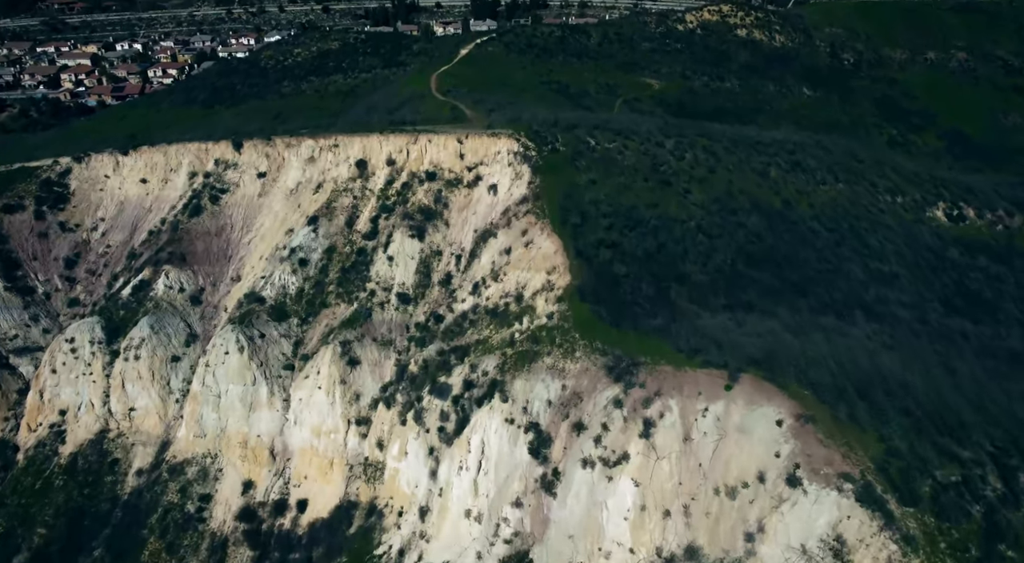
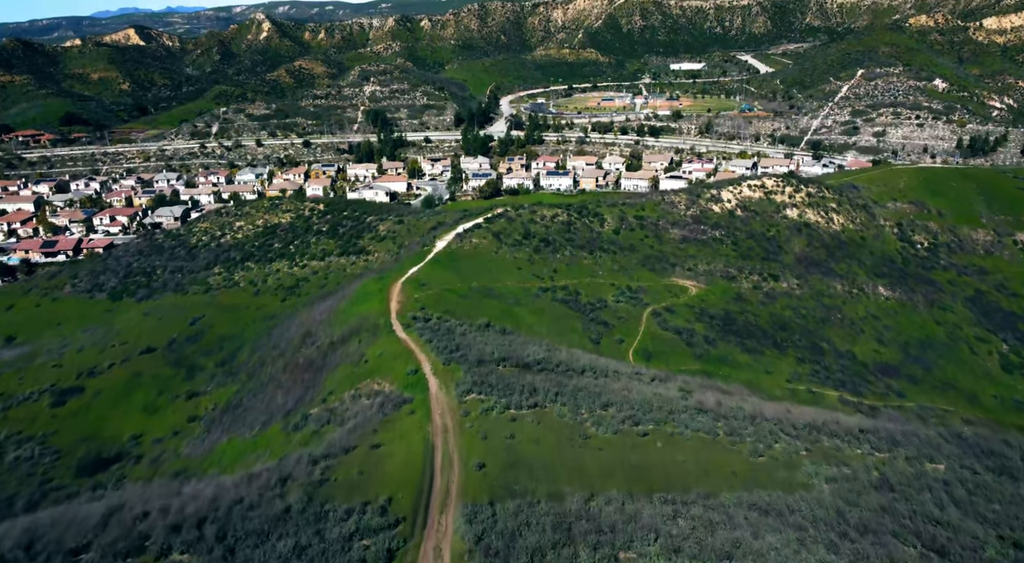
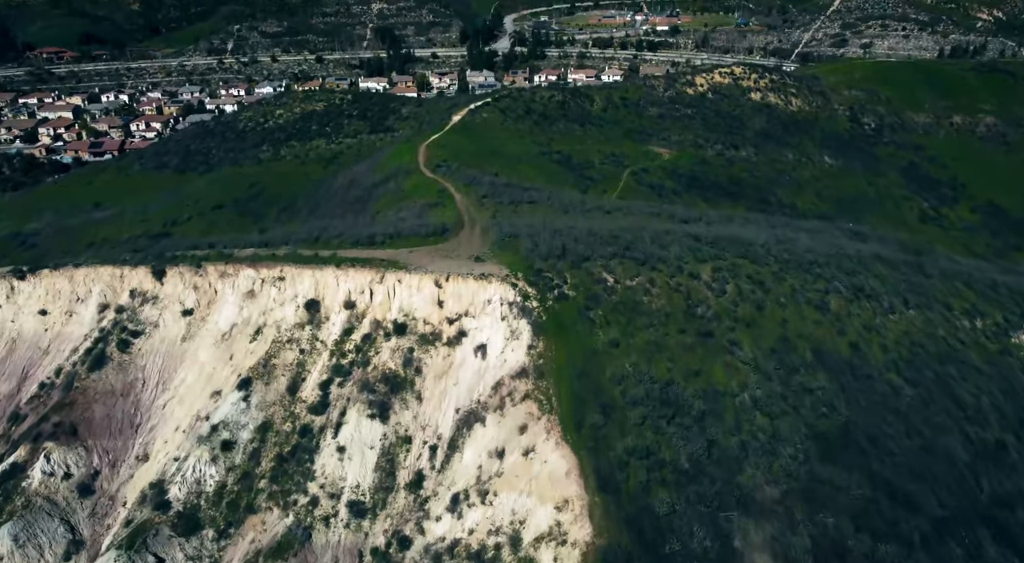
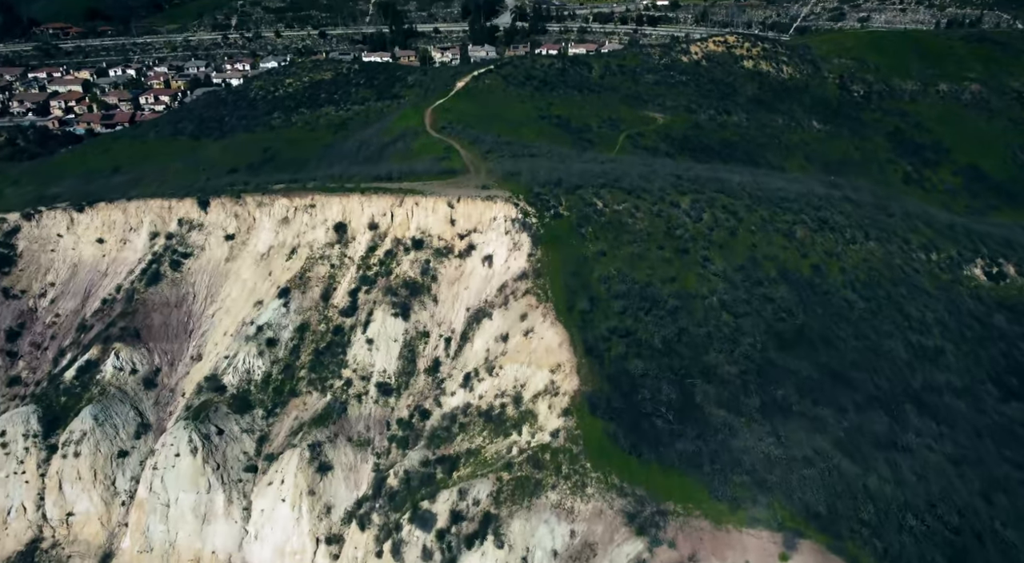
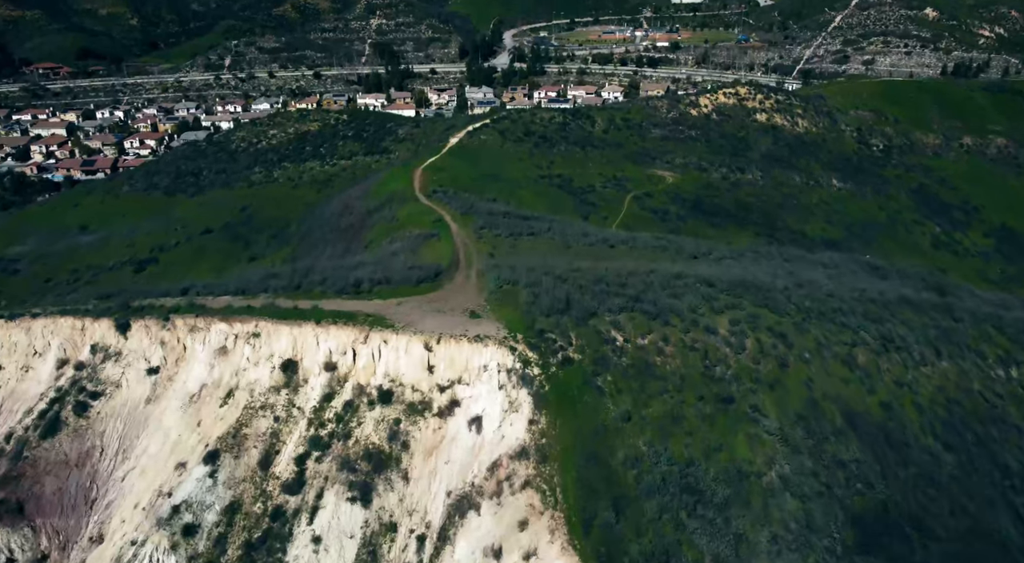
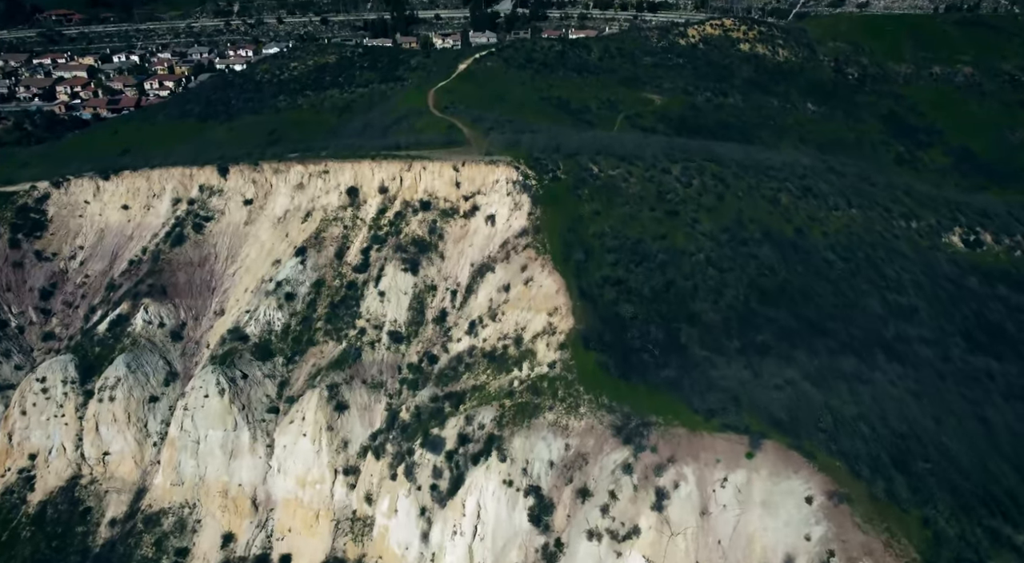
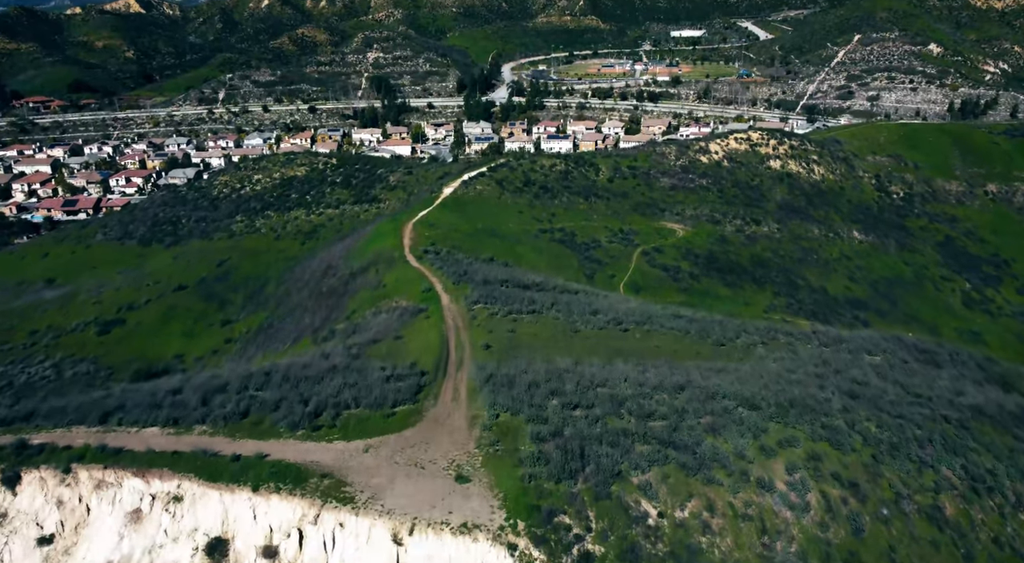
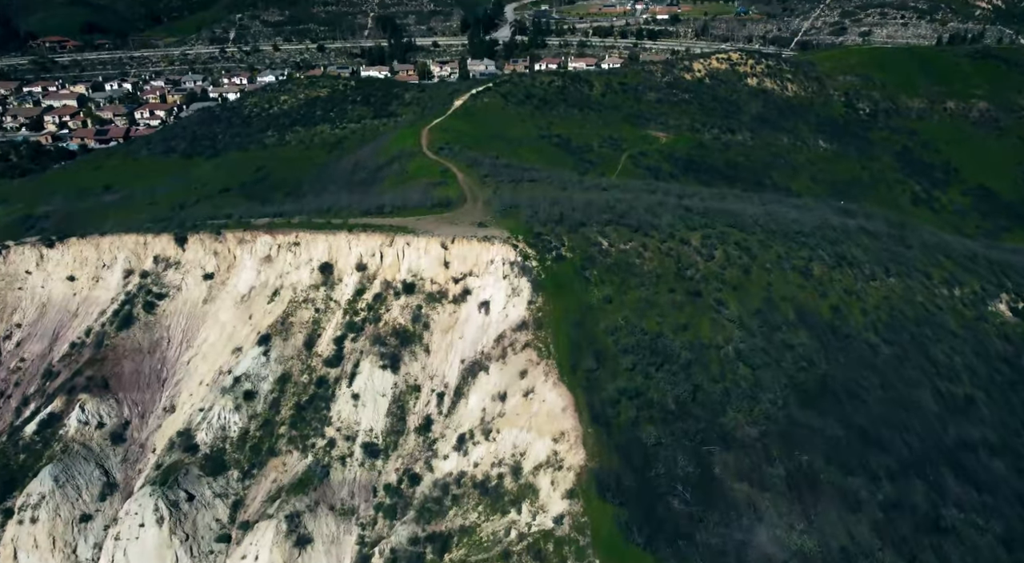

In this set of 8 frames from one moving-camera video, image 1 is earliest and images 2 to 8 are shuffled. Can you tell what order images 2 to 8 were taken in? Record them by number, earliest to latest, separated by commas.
6, 4, 8, 3, 5, 7, 2
